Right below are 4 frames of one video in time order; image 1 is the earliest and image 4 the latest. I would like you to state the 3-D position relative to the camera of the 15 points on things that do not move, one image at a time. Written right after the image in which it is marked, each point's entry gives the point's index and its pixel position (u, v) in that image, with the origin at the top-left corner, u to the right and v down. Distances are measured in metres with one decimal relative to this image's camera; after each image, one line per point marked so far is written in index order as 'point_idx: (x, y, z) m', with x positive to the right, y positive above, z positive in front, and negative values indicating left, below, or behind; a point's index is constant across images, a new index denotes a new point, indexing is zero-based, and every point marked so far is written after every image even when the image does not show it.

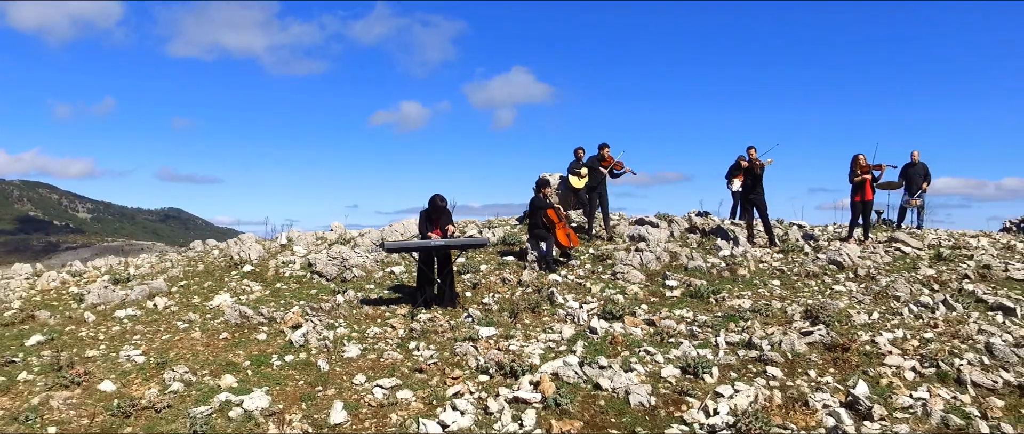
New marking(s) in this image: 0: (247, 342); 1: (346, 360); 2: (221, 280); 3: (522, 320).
0: (-3.4, -1.6, +9.2) m
1: (-1.9, -1.6, +8.3) m
2: (-5.1, -1.1, +12.7) m
3: (+0.1, -1.3, +9.2) m
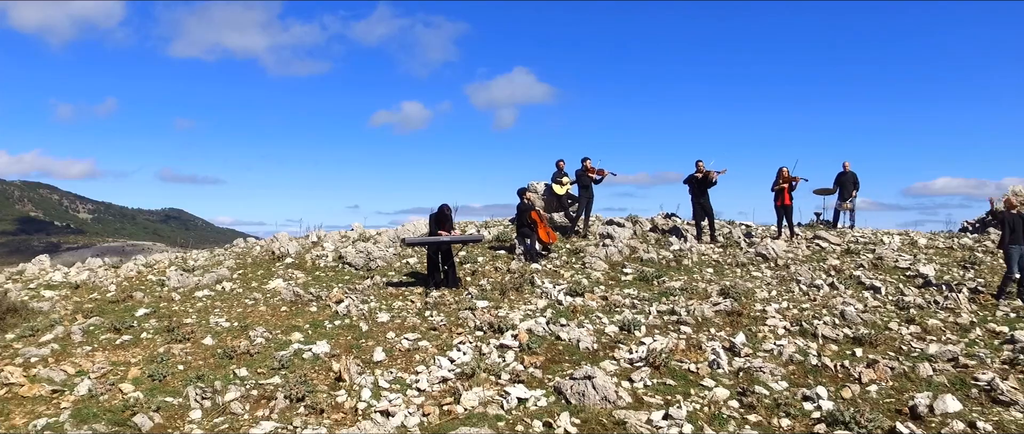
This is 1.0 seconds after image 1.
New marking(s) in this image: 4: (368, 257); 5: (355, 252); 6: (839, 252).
0: (-3.6, -1.6, +12.3) m
1: (-2.1, -1.7, +11.4) m
2: (-5.3, -1.1, +15.8) m
3: (-0.1, -1.3, +12.3) m
4: (-3.1, -0.8, +15.6) m
5: (-3.4, -0.8, +15.7) m
6: (+7.2, -0.7, +15.8) m
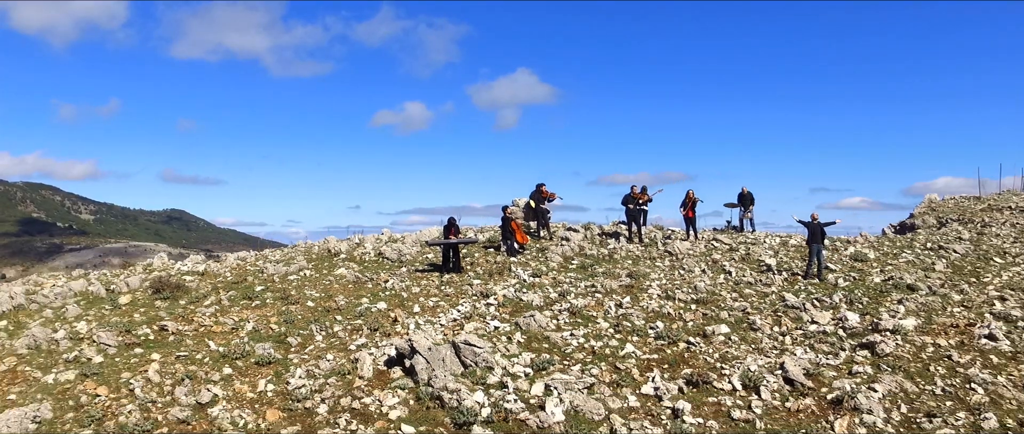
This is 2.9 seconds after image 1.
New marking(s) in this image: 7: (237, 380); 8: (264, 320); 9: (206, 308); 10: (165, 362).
0: (-4.0, -1.9, +19.3) m
1: (-2.5, -1.9, +18.4) m
2: (-5.7, -1.4, +22.9) m
3: (-0.5, -1.6, +19.3) m
4: (-3.6, -1.1, +22.7) m
5: (-3.9, -1.0, +22.7) m
6: (+6.8, -1.0, +22.8) m
7: (-5.2, -3.1, +13.8) m
8: (-5.9, -2.4, +17.0) m
9: (-7.7, -2.3, +18.2) m
10: (-7.1, -2.9, +14.7) m
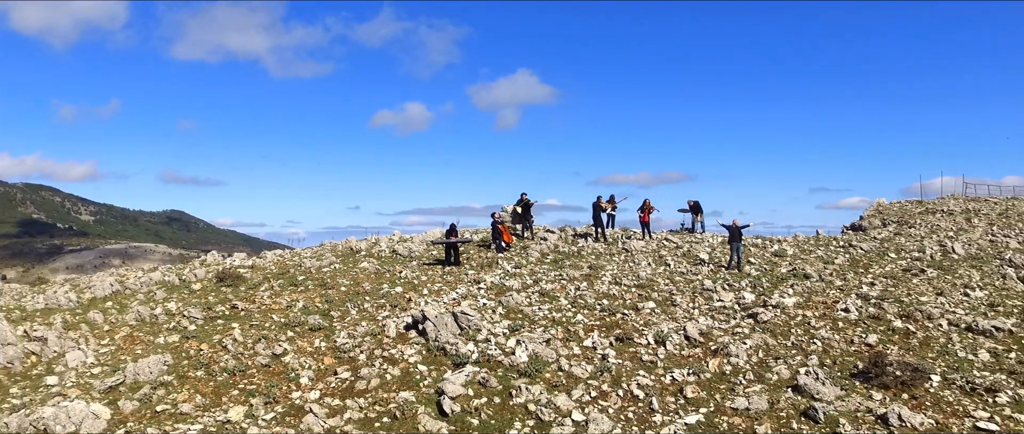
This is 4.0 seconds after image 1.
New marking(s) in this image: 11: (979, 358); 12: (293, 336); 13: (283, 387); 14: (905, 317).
0: (-4.4, -2.1, +24.8) m
1: (-3.0, -2.1, +23.9) m
2: (-6.2, -1.6, +28.3) m
3: (-1.0, -1.8, +24.8) m
4: (-4.0, -1.3, +28.1) m
5: (-4.3, -1.2, +28.2) m
6: (+6.3, -1.1, +28.3) m
7: (-5.7, -3.3, +19.2) m
8: (-6.3, -2.6, +22.5) m
9: (-8.2, -2.4, +23.6) m
10: (-7.5, -3.1, +20.2) m
11: (+11.0, -3.3, +17.0) m
12: (-5.9, -3.2, +19.4) m
13: (-5.2, -3.9, +16.5) m
14: (+10.9, -2.7, +19.9) m
